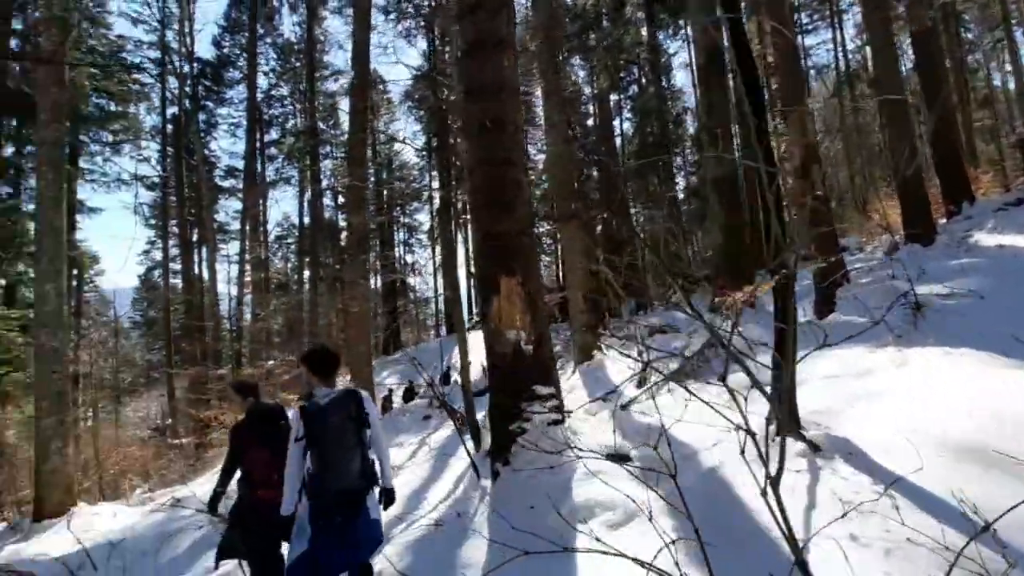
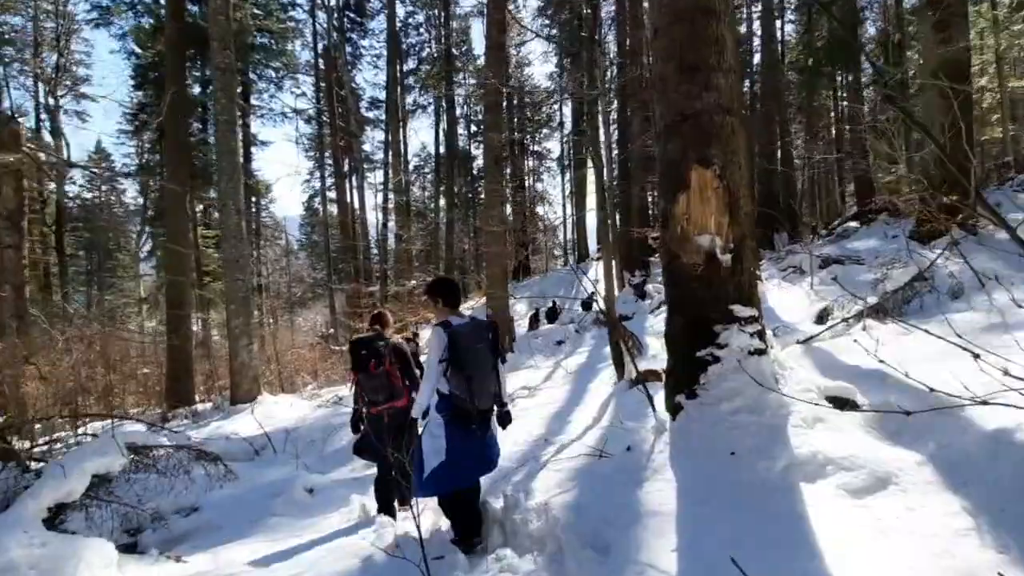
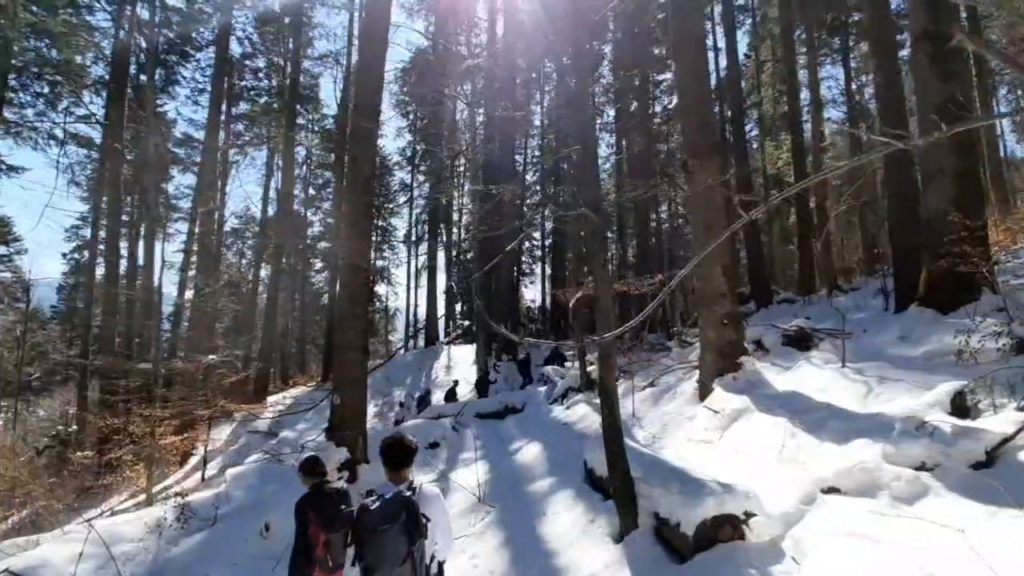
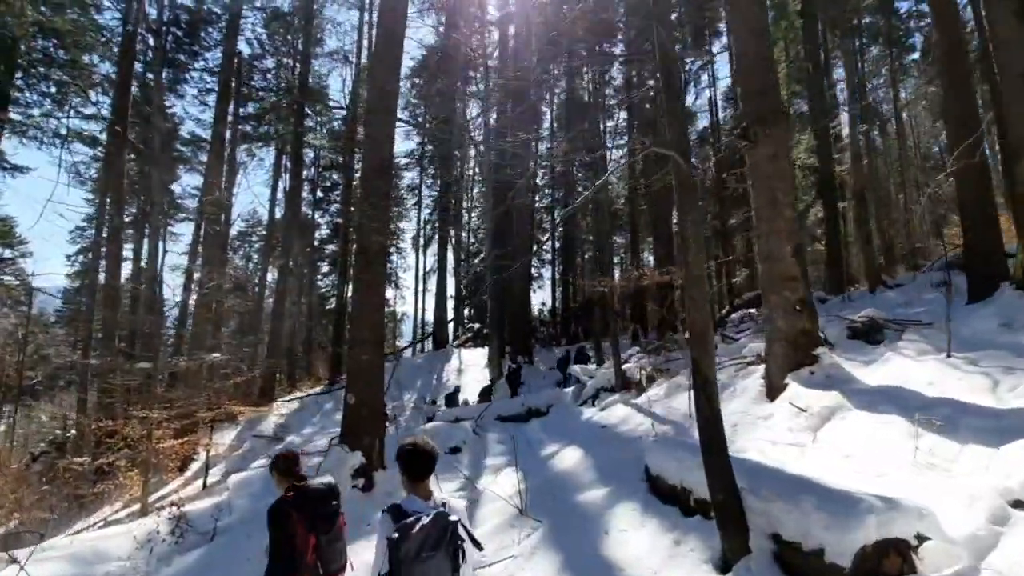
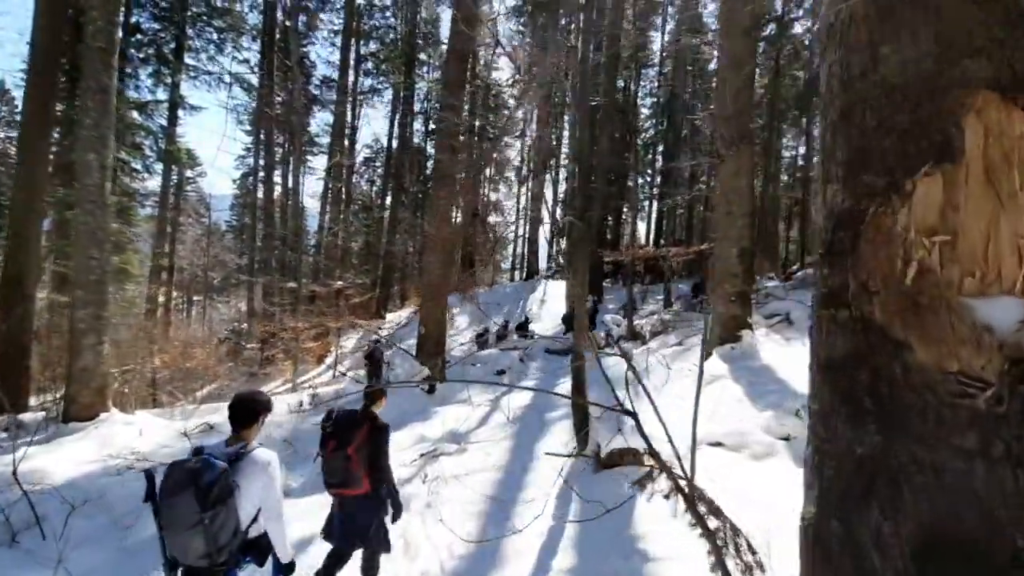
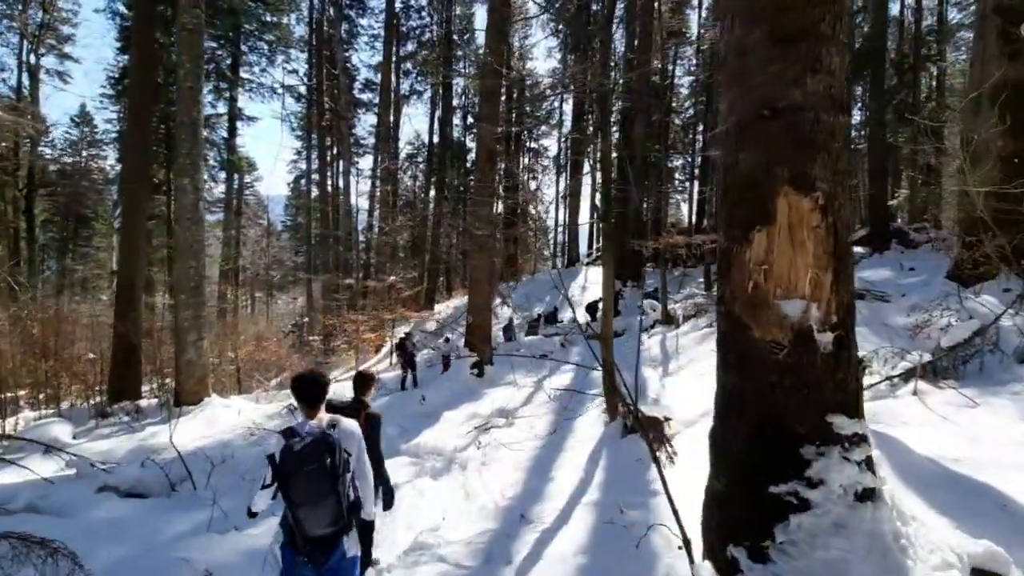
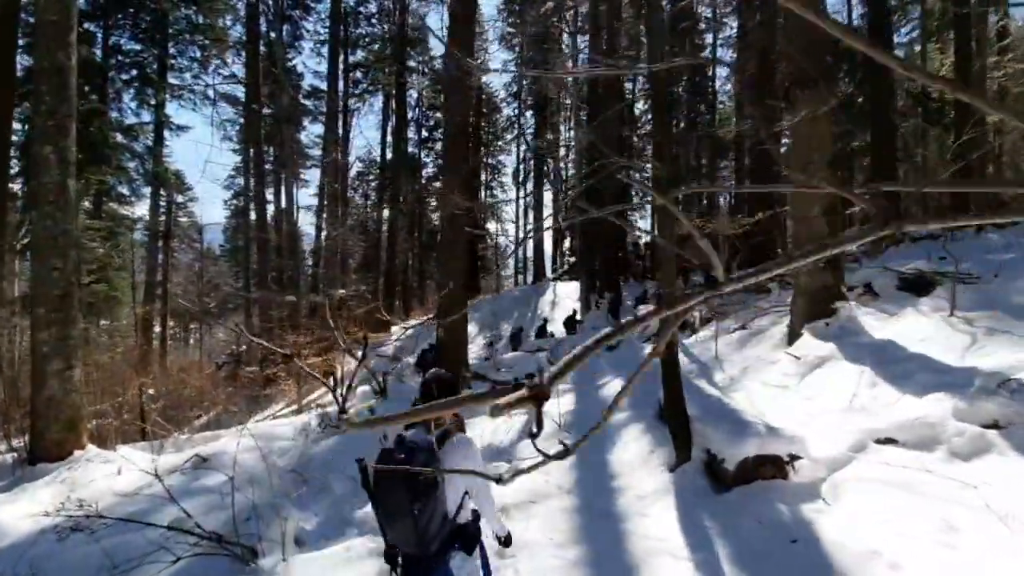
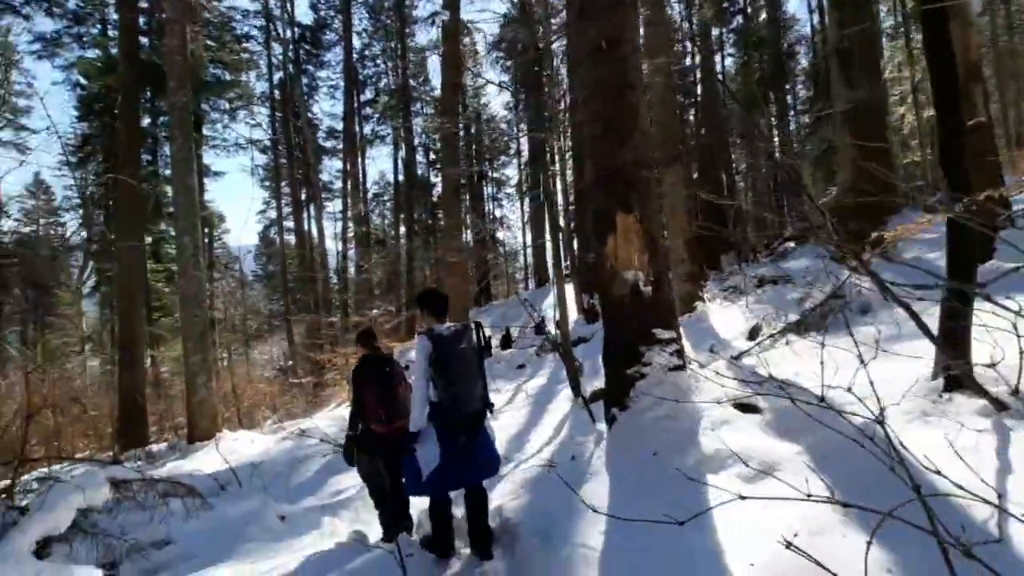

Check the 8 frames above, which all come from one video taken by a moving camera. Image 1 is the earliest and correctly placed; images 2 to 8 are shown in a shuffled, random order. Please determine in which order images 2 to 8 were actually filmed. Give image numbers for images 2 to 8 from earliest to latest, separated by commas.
8, 2, 6, 5, 7, 3, 4
